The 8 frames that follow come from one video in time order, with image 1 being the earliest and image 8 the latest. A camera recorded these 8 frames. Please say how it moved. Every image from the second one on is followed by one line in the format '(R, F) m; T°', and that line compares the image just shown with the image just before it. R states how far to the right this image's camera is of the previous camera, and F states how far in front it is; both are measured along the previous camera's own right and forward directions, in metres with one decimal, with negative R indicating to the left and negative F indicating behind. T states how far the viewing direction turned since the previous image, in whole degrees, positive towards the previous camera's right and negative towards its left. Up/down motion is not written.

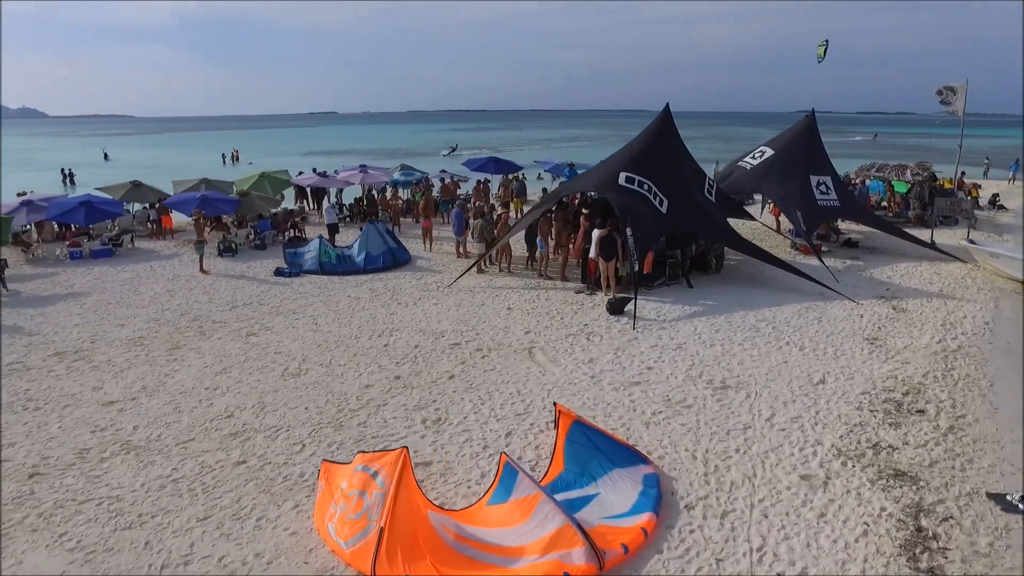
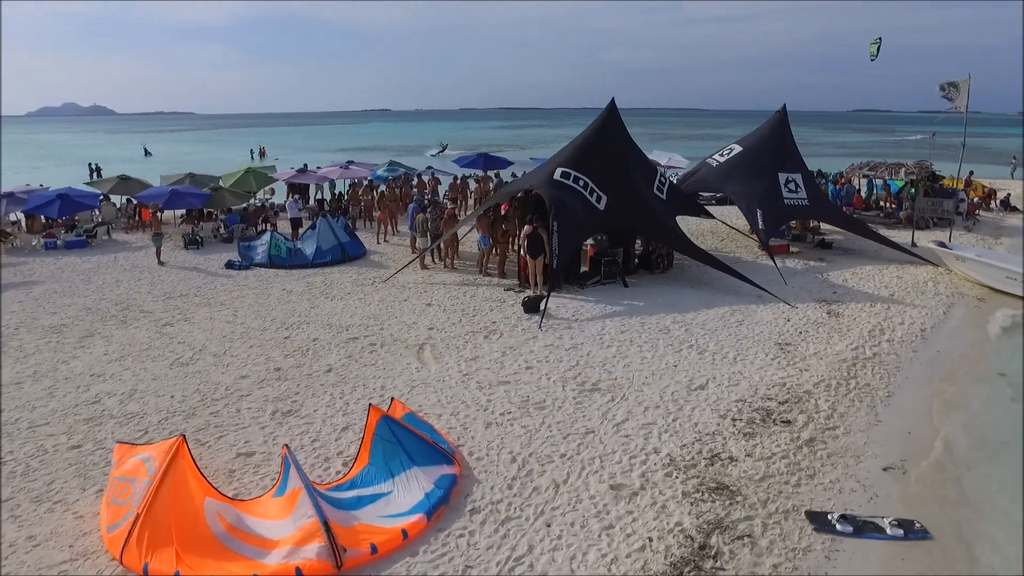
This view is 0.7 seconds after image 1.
(+1.9, +0.2) m; -5°
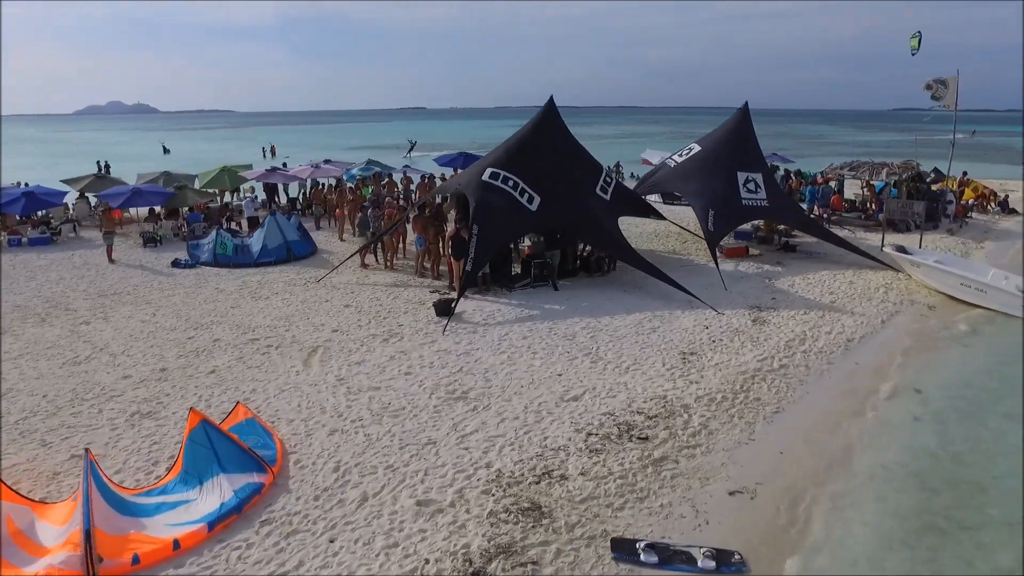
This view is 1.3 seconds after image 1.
(+1.7, +0.3) m; -3°
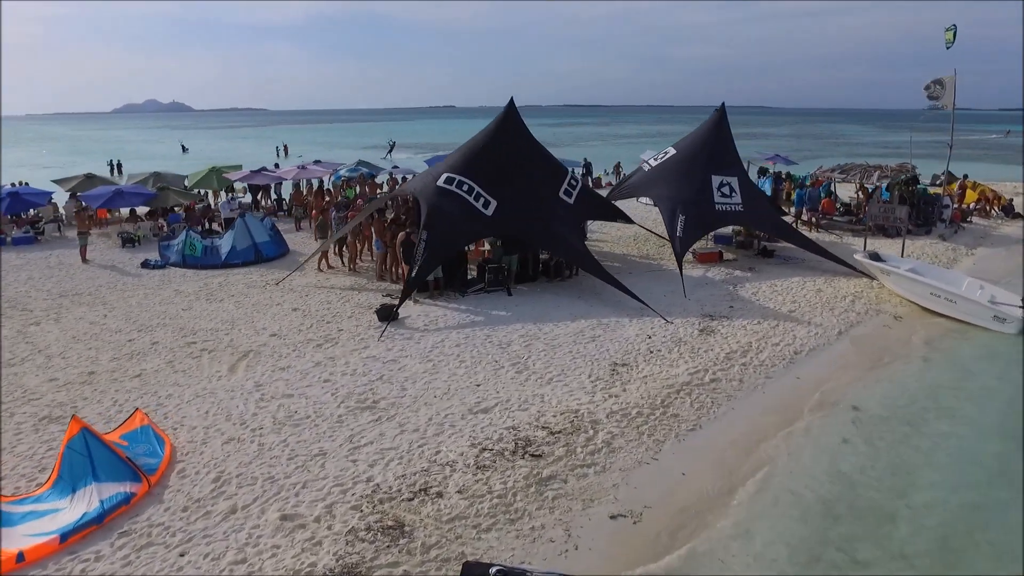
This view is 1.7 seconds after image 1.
(+1.1, +0.2) m; -3°
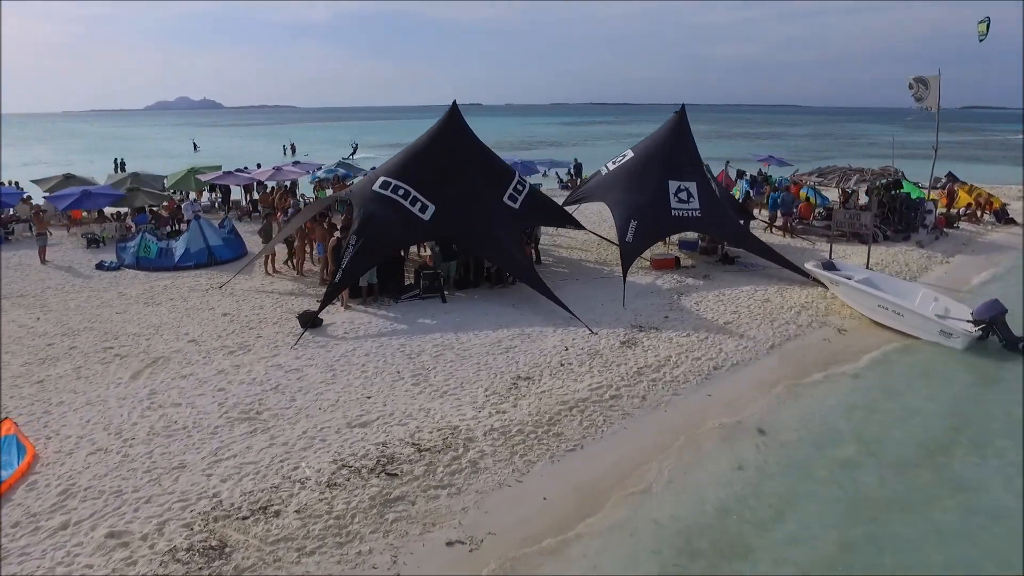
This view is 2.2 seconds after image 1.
(+1.4, +0.2) m; -2°
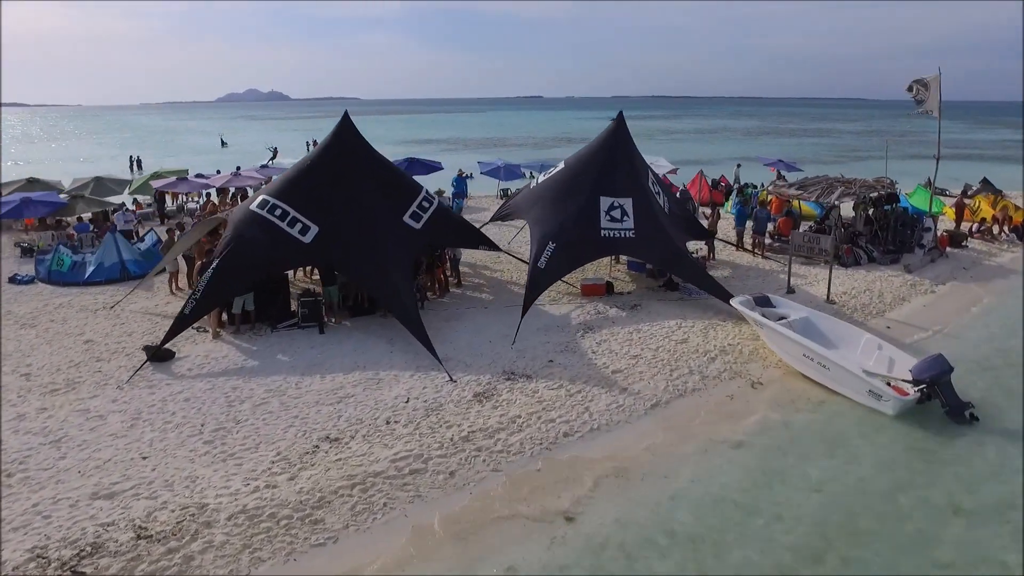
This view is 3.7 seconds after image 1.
(+2.3, +1.1) m; -5°
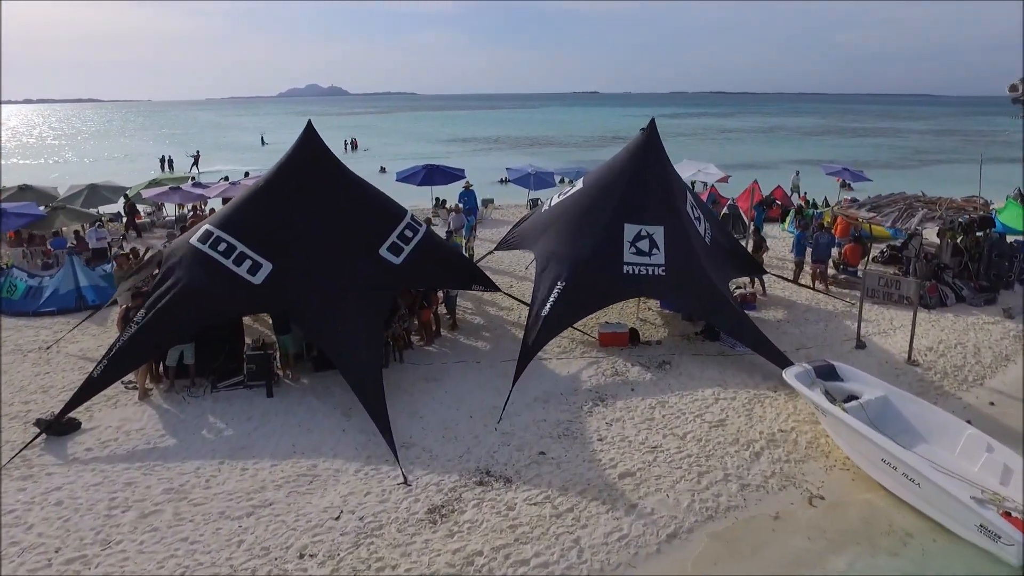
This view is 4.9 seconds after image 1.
(+0.6, +2.0) m; -4°
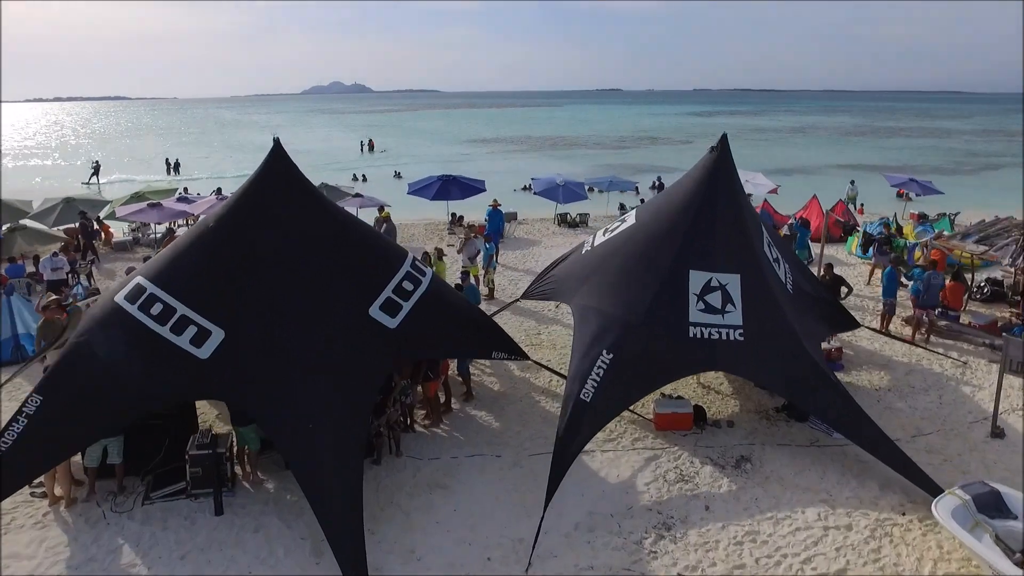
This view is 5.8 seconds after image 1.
(-0.1, +2.1) m; -2°
